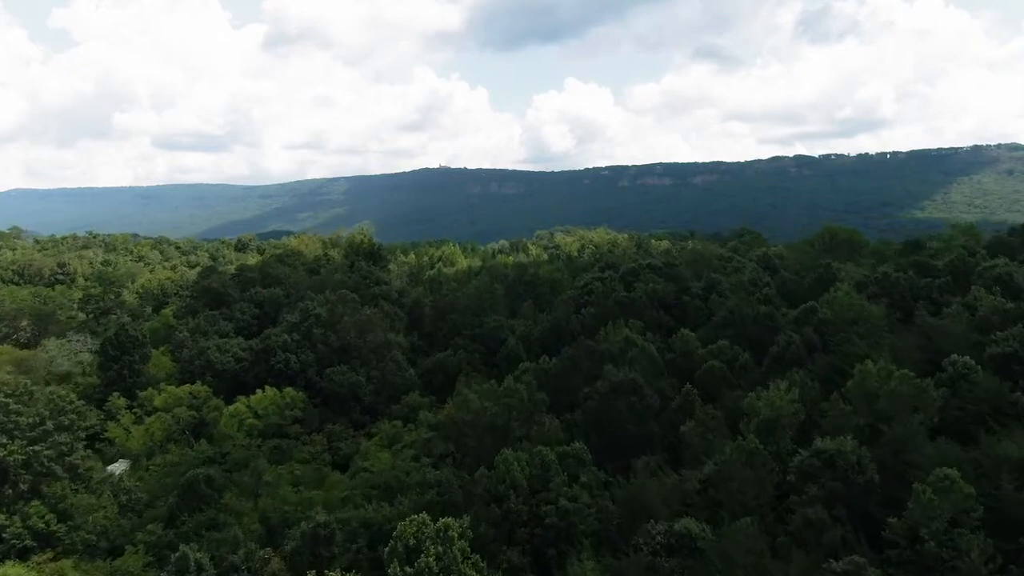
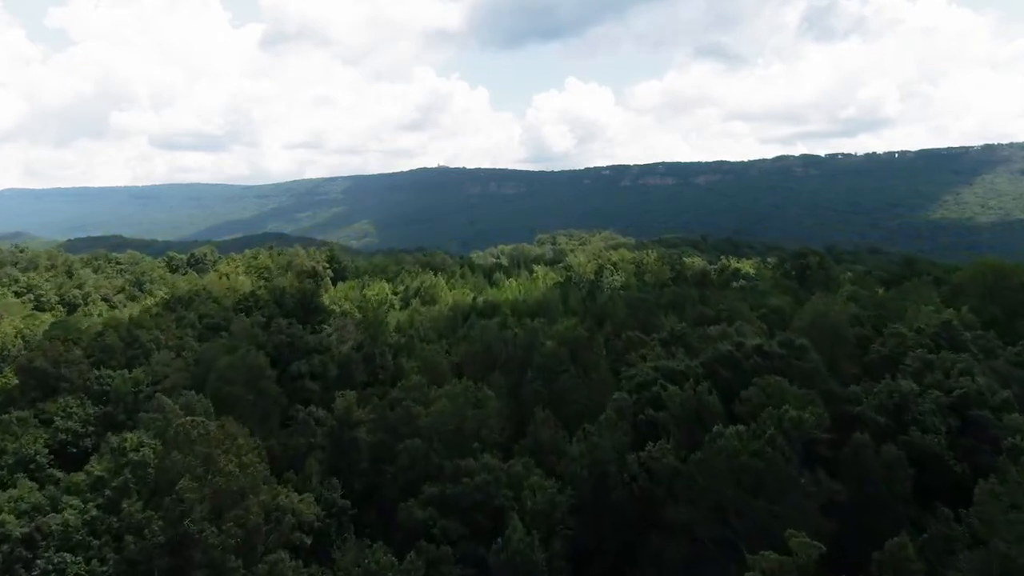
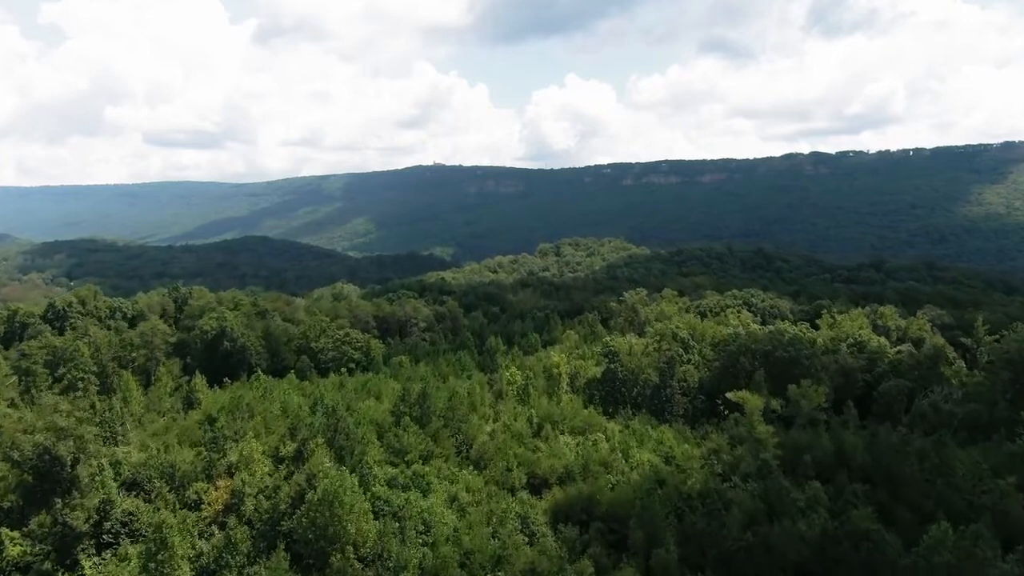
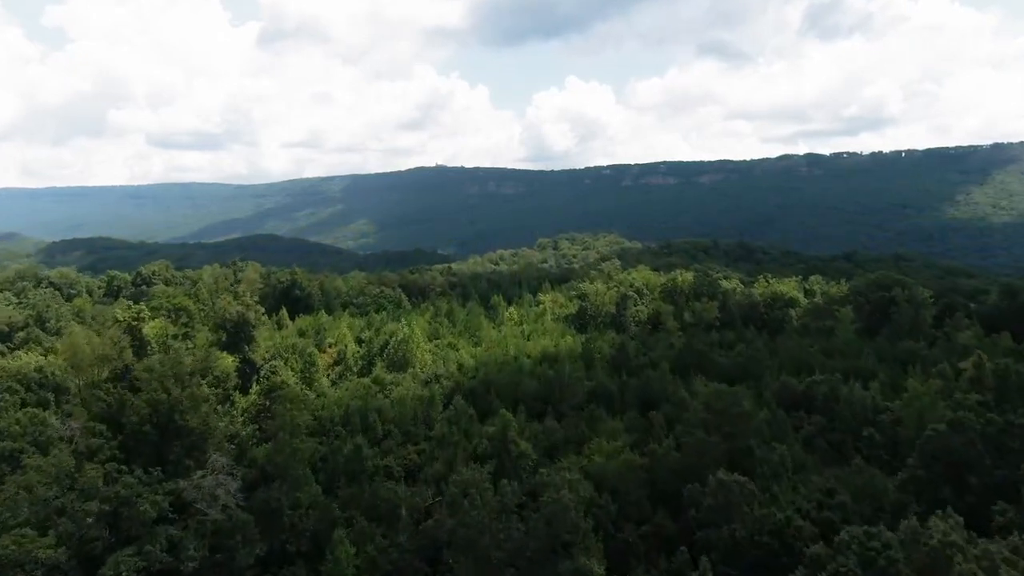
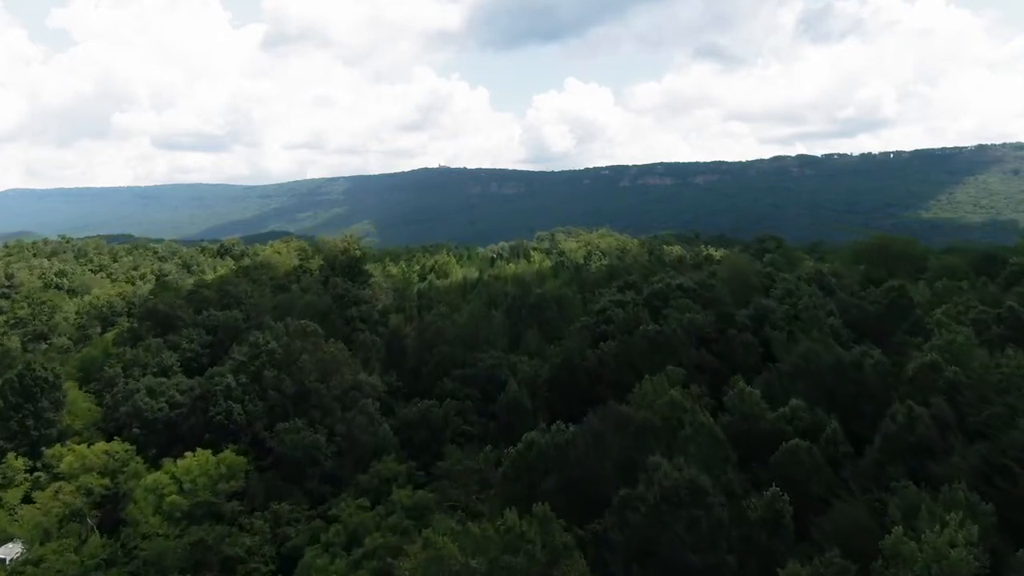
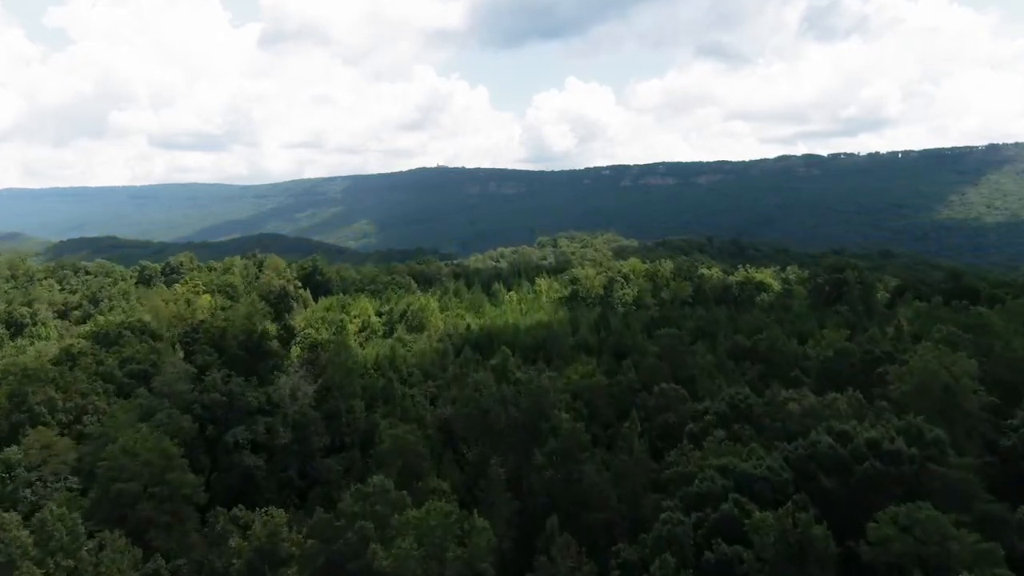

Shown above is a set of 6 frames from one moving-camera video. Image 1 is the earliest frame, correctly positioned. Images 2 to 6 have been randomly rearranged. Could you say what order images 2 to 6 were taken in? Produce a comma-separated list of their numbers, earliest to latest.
5, 2, 6, 4, 3
